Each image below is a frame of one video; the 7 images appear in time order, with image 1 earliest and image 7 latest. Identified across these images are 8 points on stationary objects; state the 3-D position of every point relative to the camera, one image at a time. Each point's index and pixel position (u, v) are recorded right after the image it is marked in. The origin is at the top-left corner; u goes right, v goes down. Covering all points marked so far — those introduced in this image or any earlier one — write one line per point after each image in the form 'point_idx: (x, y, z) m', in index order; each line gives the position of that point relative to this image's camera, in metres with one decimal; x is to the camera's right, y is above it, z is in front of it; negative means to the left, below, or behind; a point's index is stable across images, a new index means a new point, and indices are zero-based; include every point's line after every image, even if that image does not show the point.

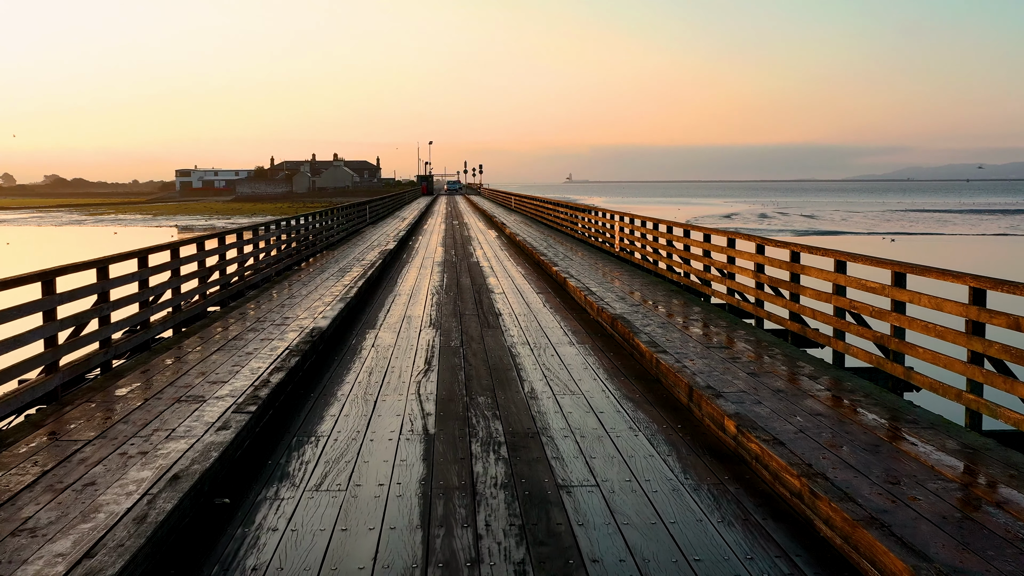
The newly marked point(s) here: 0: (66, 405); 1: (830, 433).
0: (-2.3, -0.6, +4.9) m
1: (+1.5, -0.7, +4.3) m
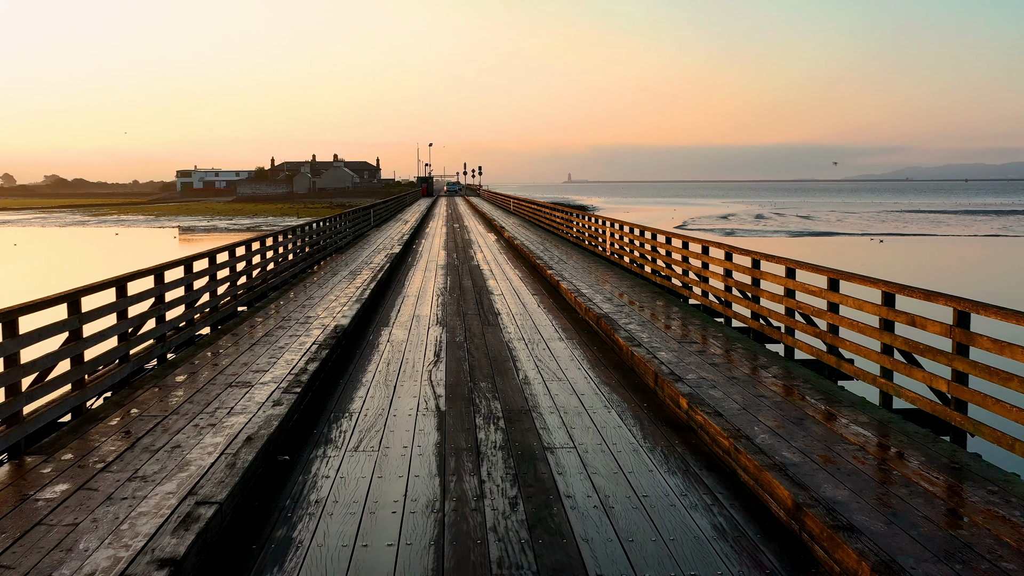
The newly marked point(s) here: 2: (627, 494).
0: (-2.4, -0.6, +5.9) m
1: (+1.5, -0.7, +5.3) m
2: (+0.5, -0.8, +3.8) m
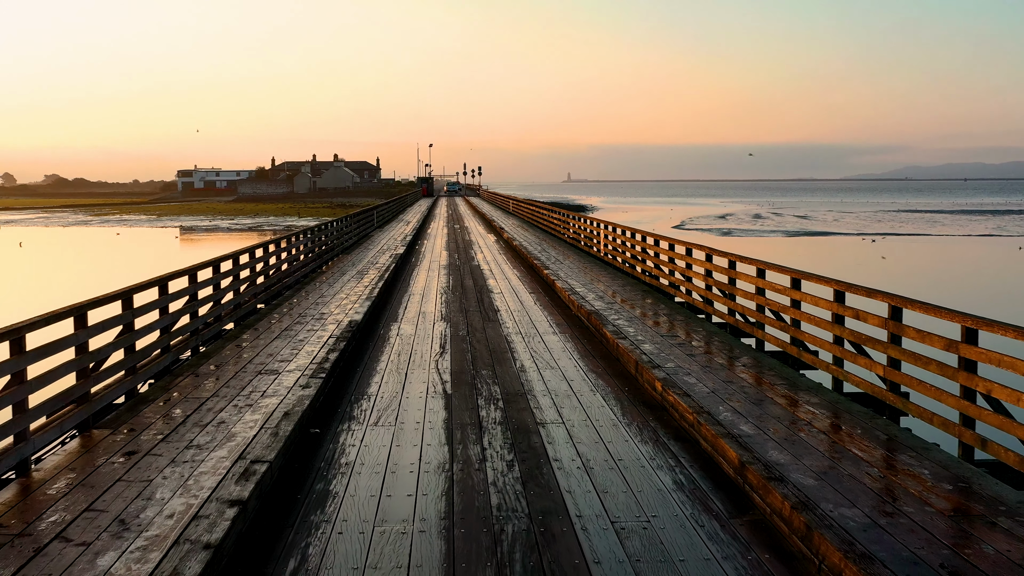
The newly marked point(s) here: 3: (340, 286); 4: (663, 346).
0: (-2.4, -0.6, +6.6) m
1: (+1.4, -0.7, +6.0) m
2: (+0.5, -0.8, +4.5) m
3: (-2.3, 0.0, +12.4) m
4: (+1.2, -0.5, +7.5) m
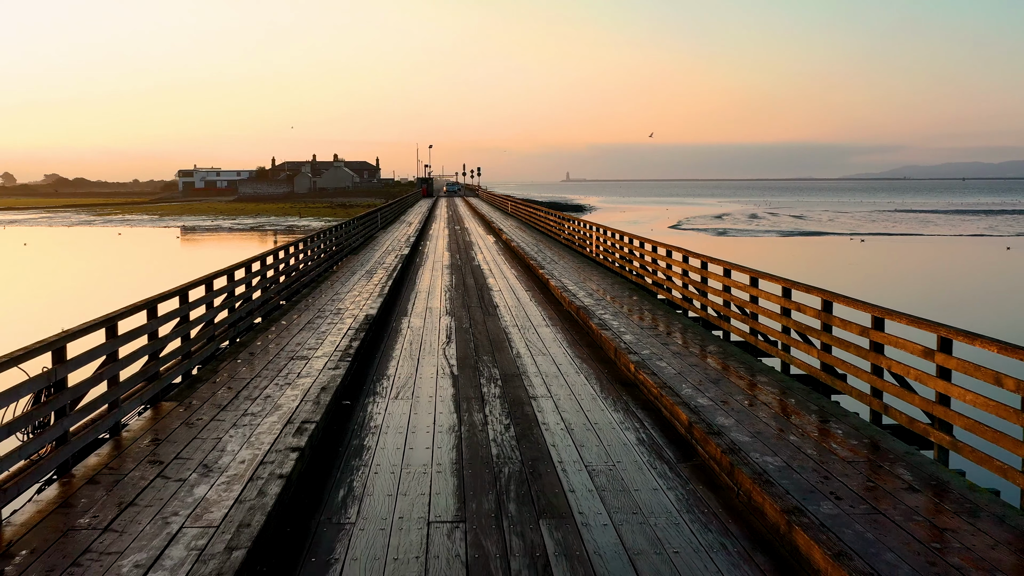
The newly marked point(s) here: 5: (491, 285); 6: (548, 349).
0: (-2.4, -0.6, +7.7) m
1: (+1.4, -0.7, +7.1) m
2: (+0.4, -0.8, +5.6) m
3: (-2.3, +0.1, +13.5) m
4: (+1.2, -0.4, +8.6) m
5: (-0.3, +0.1, +13.9) m
6: (+0.3, -0.5, +8.1) m
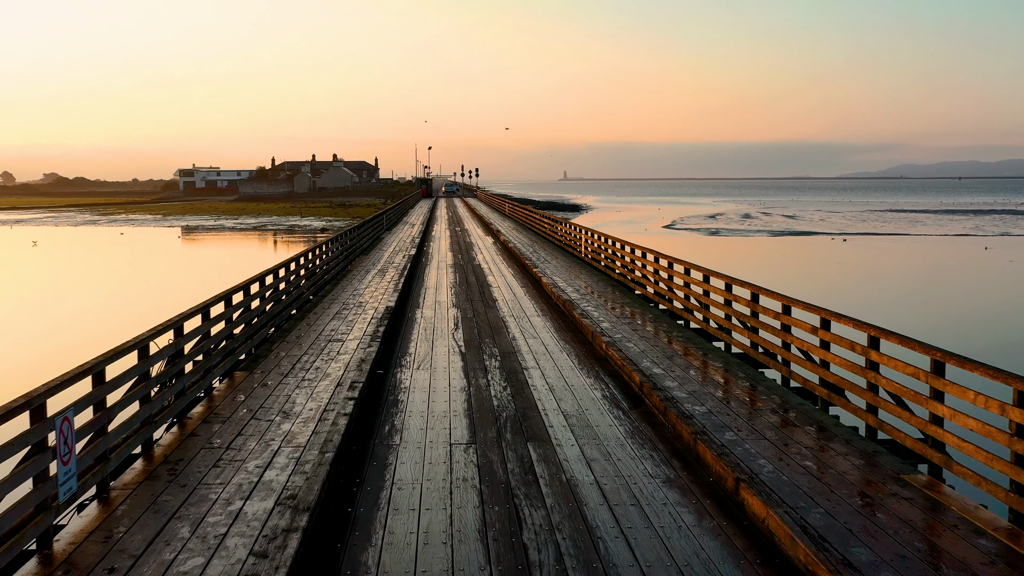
0: (-2.4, -0.6, +9.4) m
1: (+1.4, -0.6, +8.8) m
2: (+0.4, -0.8, +7.3) m
3: (-2.4, +0.1, +15.2) m
4: (+1.2, -0.4, +10.3) m
5: (-0.4, +0.1, +15.6) m
6: (+0.3, -0.5, +9.8) m
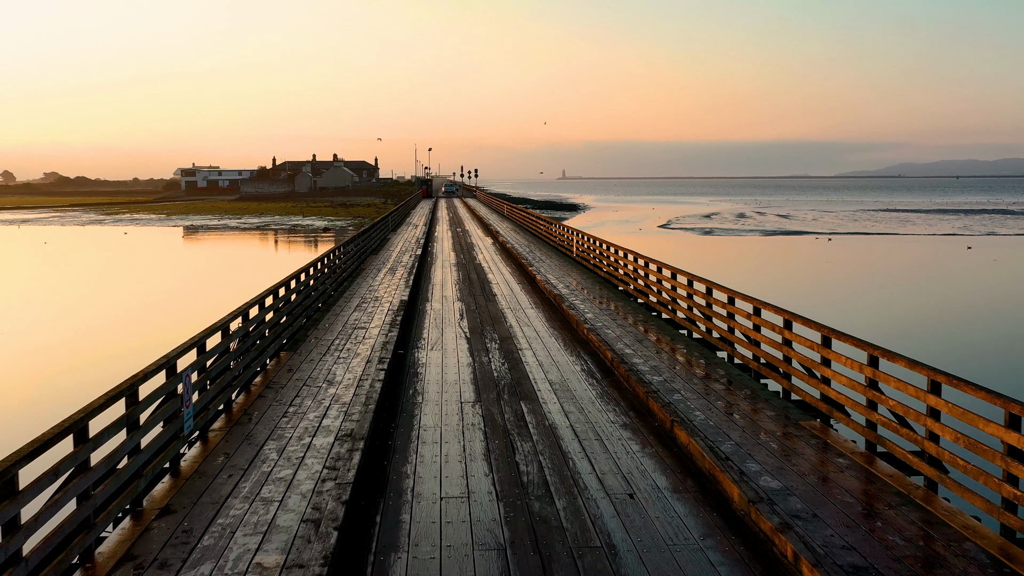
0: (-2.5, -0.5, +11.1) m
1: (+1.4, -0.6, +10.5) m
2: (+0.4, -0.7, +9.0) m
3: (-2.4, +0.2, +16.9) m
4: (+1.1, -0.3, +12.0) m
5: (-0.4, +0.2, +17.3) m
6: (+0.2, -0.4, +11.5) m
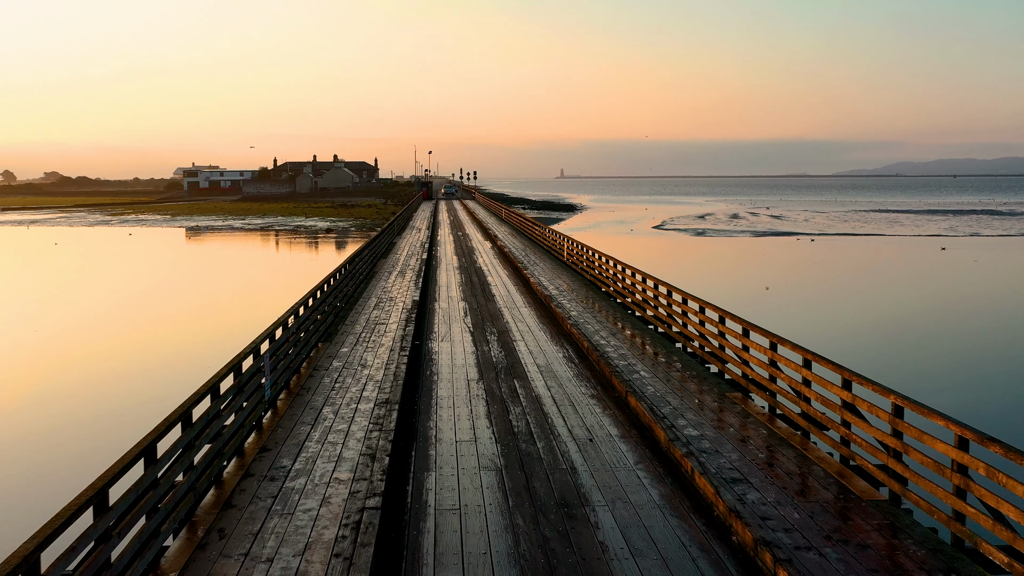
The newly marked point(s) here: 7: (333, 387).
0: (-2.5, -0.5, +13.2) m
1: (+1.3, -0.6, +12.7) m
2: (+0.3, -0.8, +11.1) m
3: (-2.5, +0.1, +19.0) m
4: (+1.1, -0.4, +14.2) m
5: (-0.5, +0.2, +19.5) m
6: (+0.2, -0.5, +13.6) m
7: (-1.8, -1.0, +9.3) m
